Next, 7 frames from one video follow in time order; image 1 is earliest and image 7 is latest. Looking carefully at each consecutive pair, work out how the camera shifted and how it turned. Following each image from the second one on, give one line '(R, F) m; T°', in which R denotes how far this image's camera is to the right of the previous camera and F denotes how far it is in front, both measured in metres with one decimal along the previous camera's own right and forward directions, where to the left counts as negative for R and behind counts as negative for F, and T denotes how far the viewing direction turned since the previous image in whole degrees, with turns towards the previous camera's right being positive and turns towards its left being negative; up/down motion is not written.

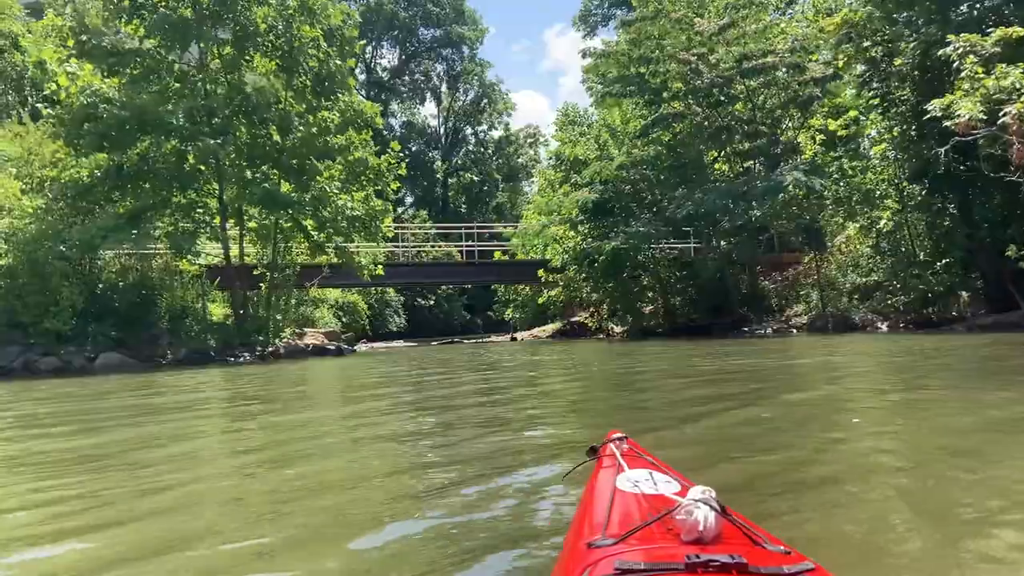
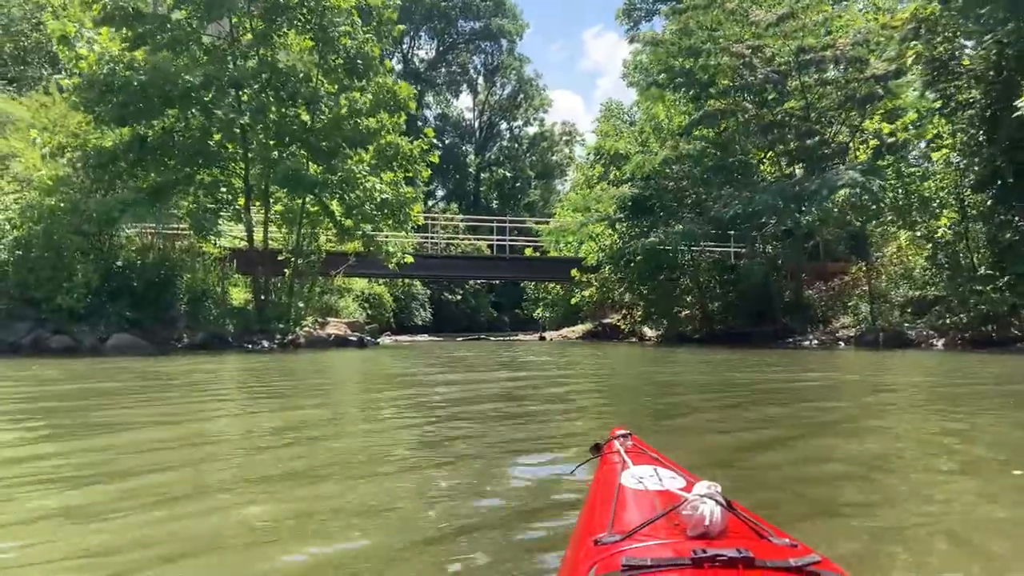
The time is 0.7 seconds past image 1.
(-0.1, +1.0) m; -2°
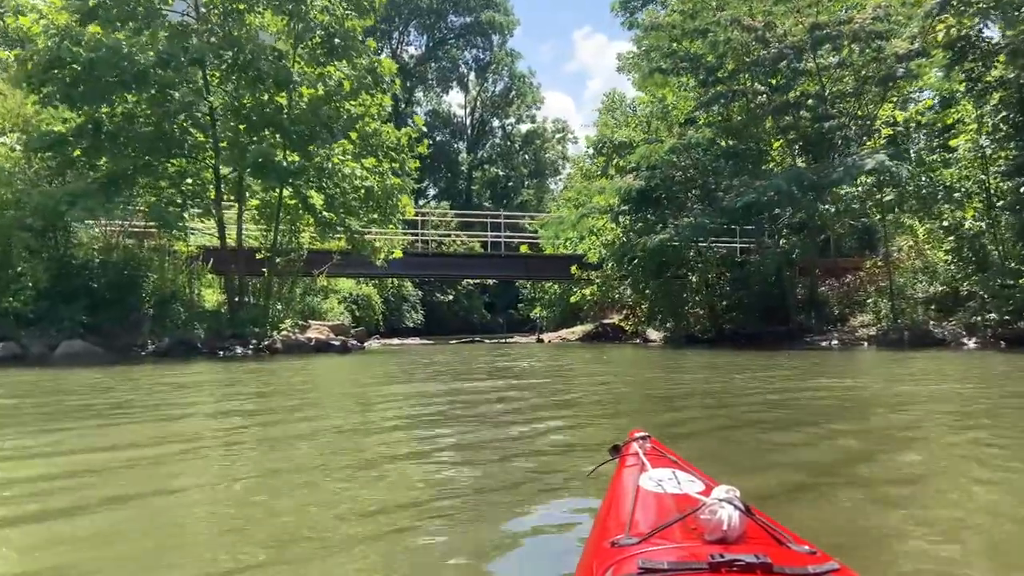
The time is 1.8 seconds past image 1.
(-0.1, +1.5) m; +1°
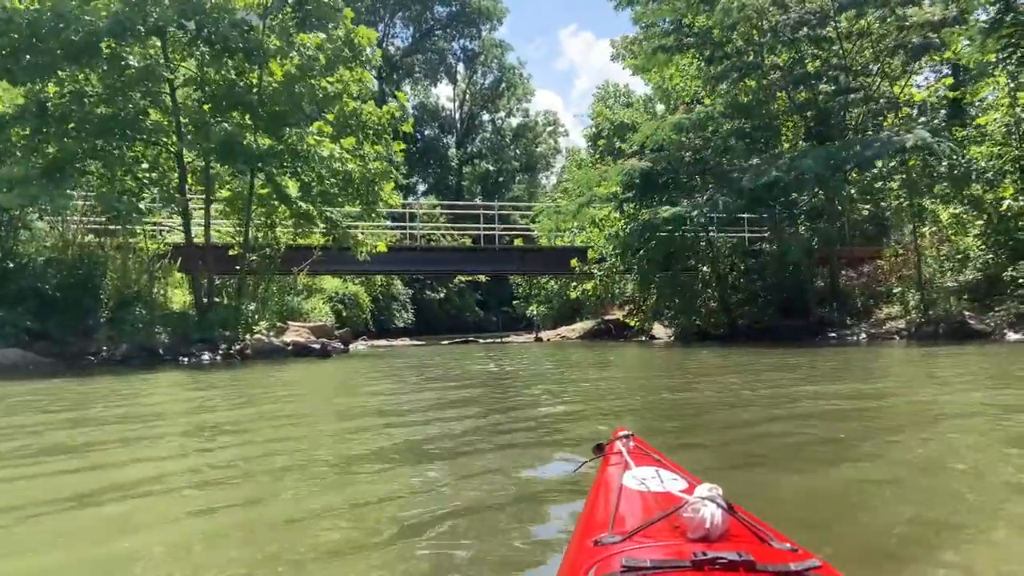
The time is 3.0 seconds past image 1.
(-0.1, +1.7) m; +1°
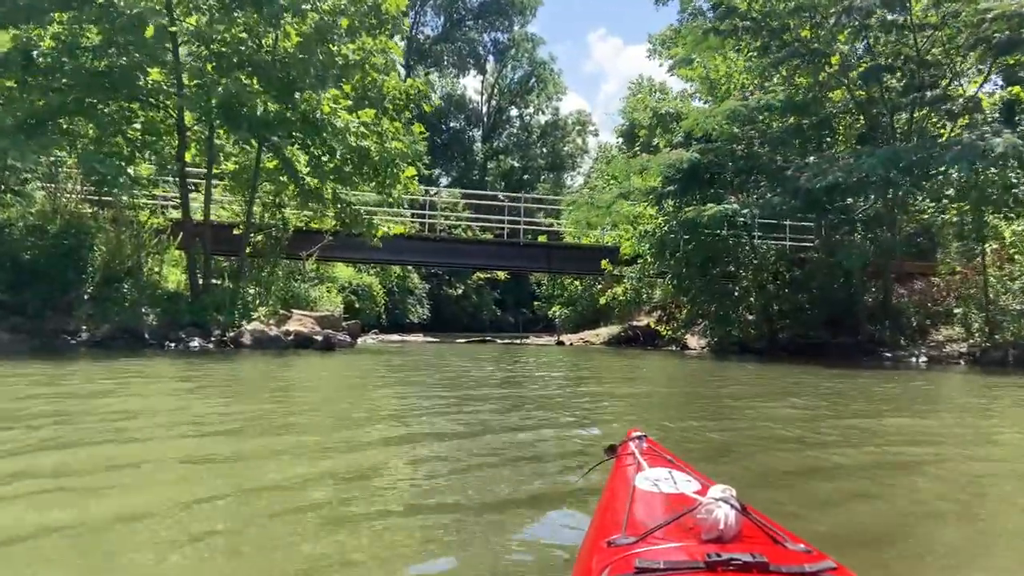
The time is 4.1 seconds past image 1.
(-0.1, +1.5) m; -1°
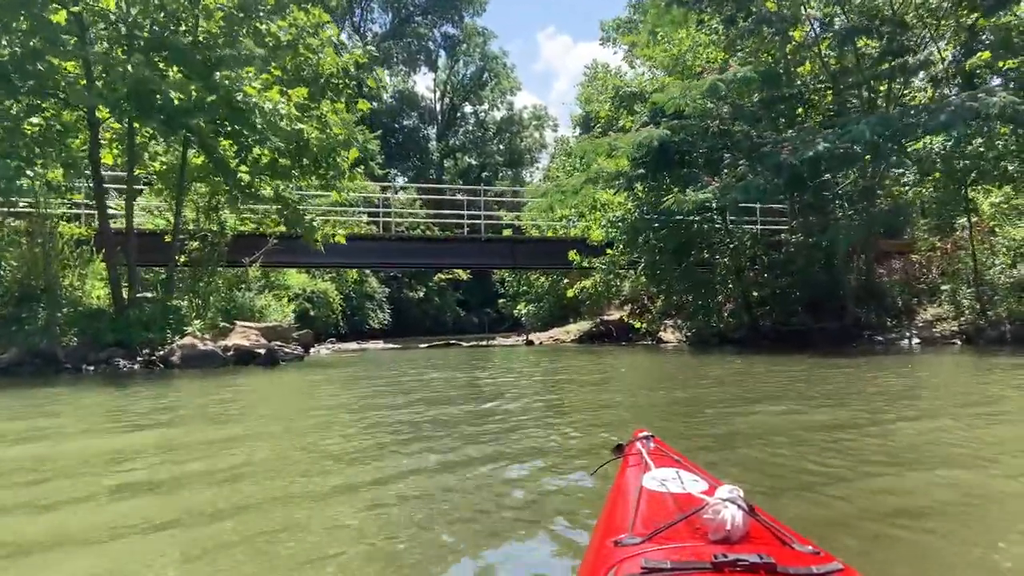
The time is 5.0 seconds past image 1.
(0.0, +1.3) m; +3°
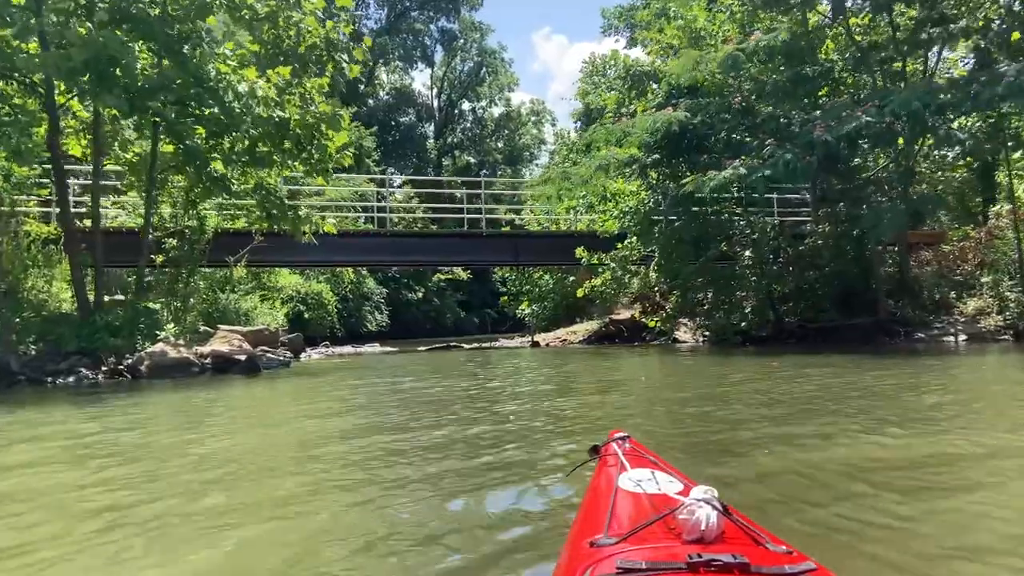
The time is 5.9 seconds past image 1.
(-0.1, +1.3) m; 0°
